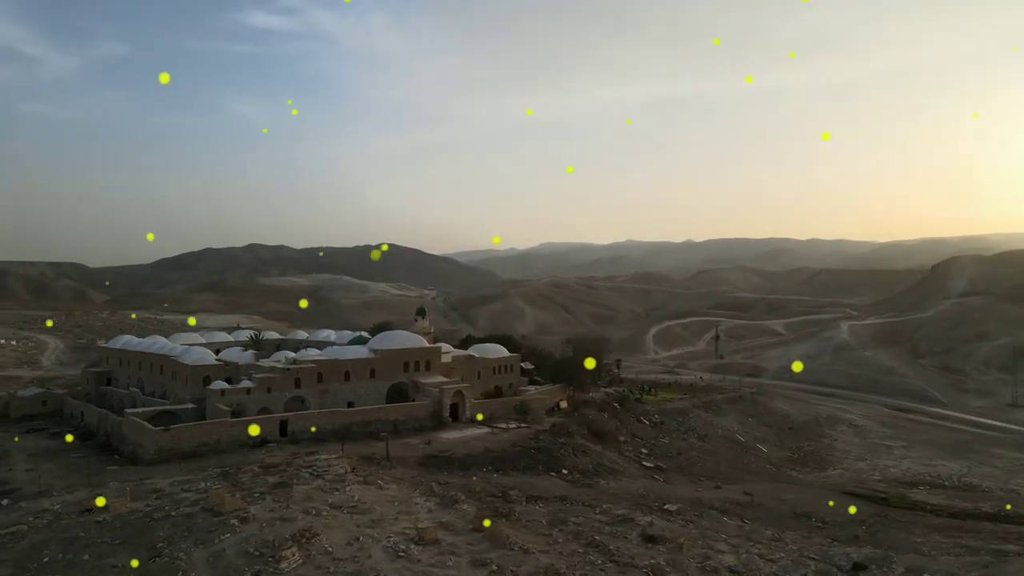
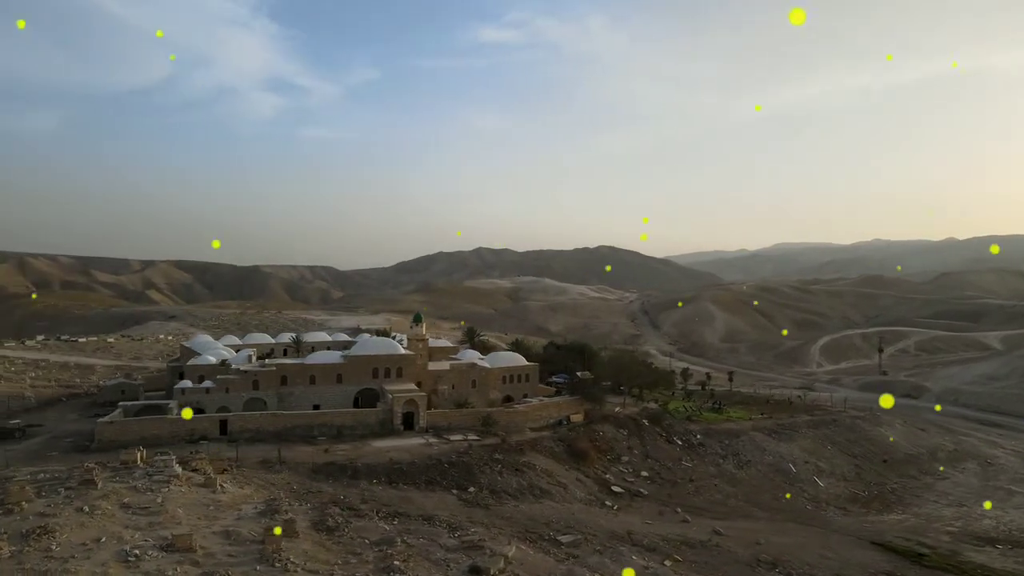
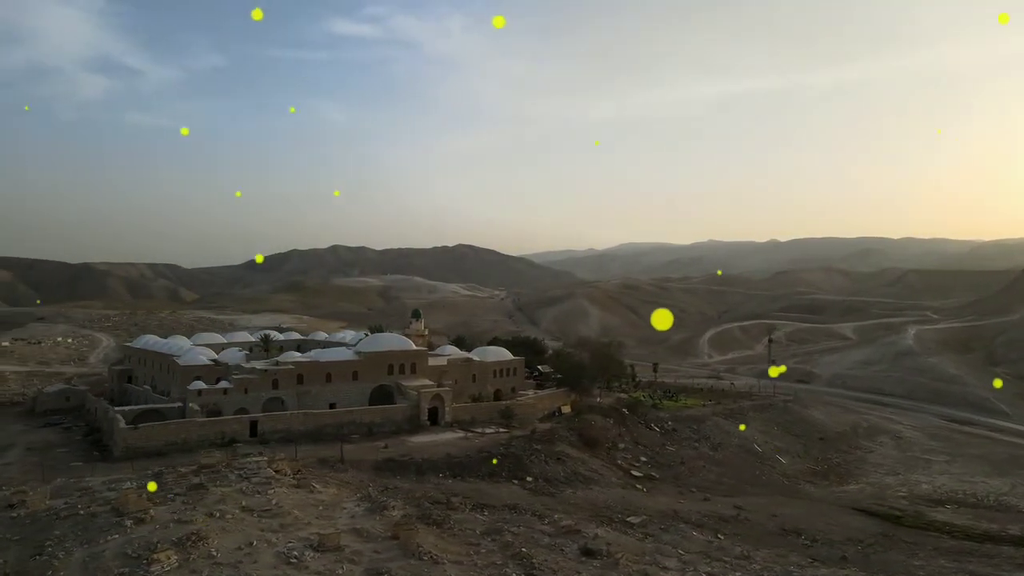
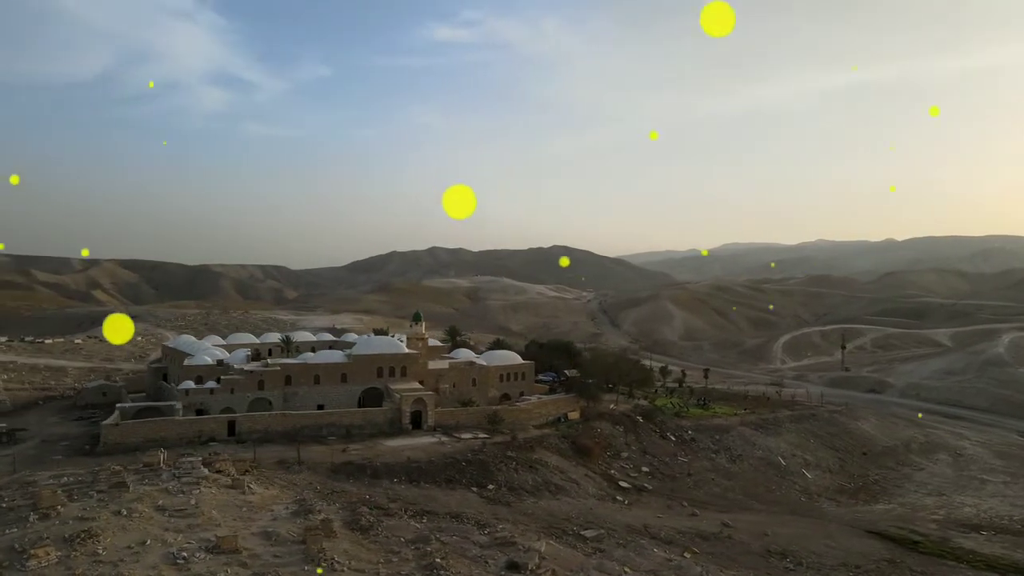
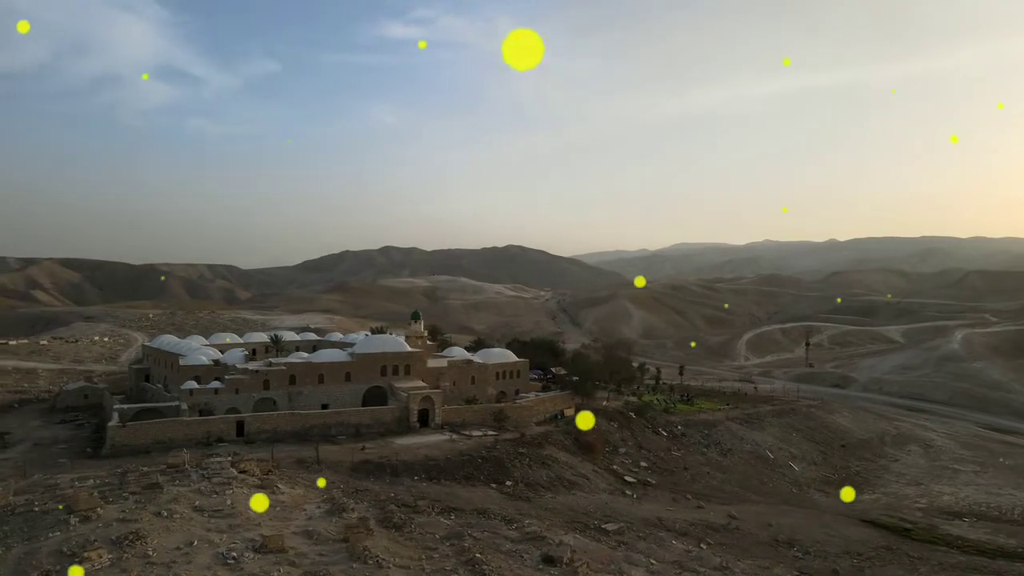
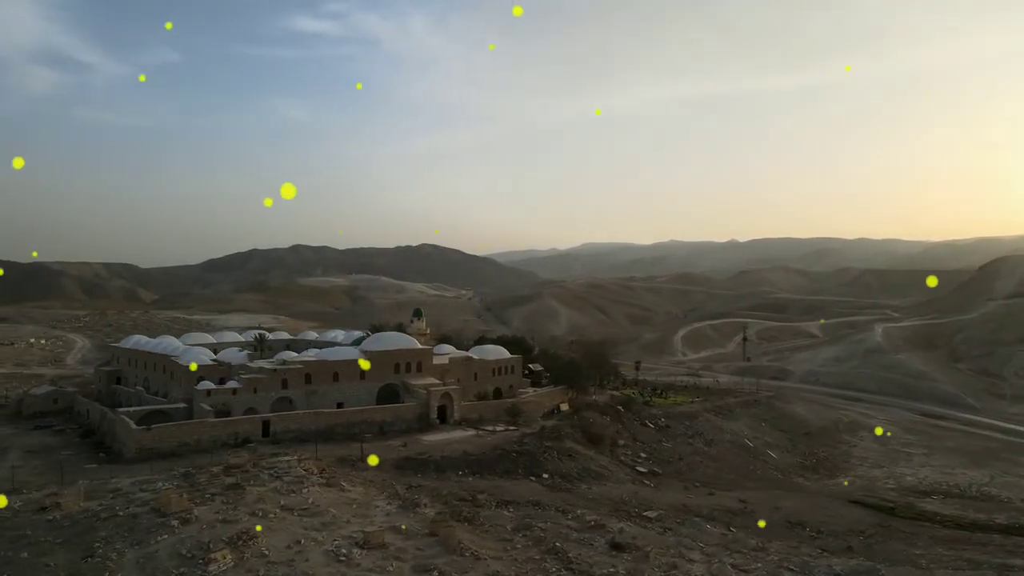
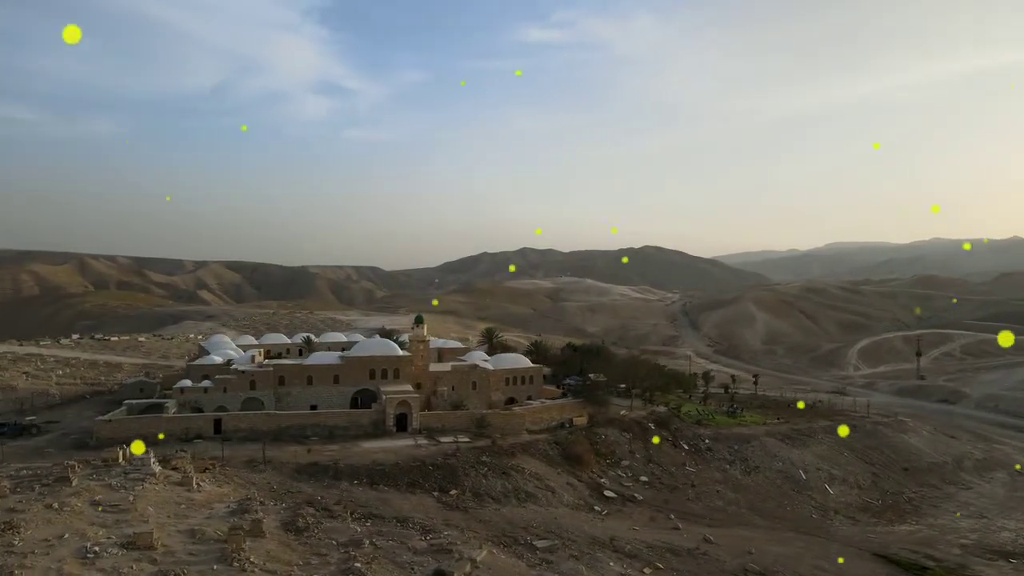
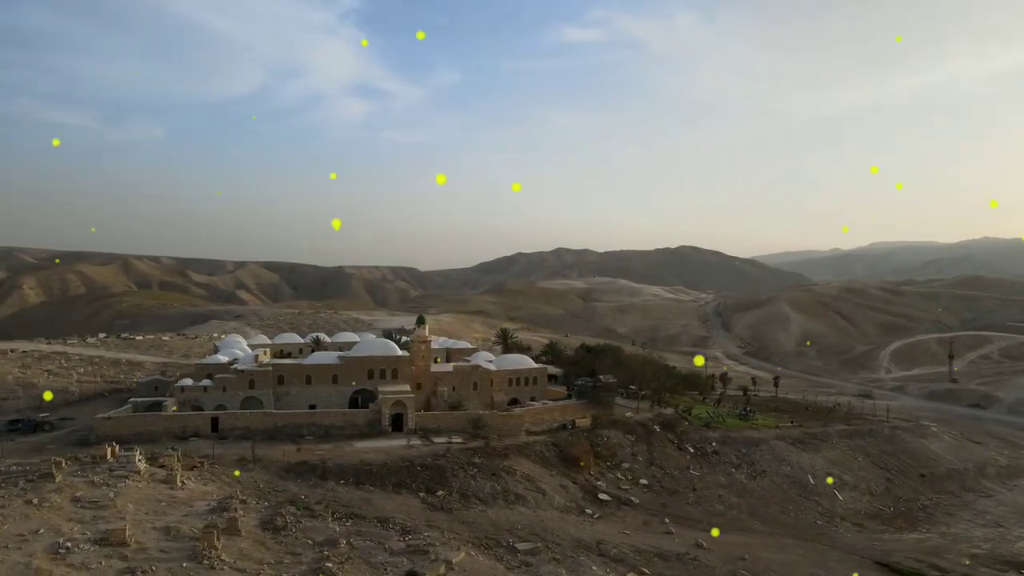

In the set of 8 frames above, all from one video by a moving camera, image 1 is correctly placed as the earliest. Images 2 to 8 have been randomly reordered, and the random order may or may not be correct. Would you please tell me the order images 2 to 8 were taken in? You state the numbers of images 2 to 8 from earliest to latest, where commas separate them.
6, 3, 5, 4, 2, 7, 8
